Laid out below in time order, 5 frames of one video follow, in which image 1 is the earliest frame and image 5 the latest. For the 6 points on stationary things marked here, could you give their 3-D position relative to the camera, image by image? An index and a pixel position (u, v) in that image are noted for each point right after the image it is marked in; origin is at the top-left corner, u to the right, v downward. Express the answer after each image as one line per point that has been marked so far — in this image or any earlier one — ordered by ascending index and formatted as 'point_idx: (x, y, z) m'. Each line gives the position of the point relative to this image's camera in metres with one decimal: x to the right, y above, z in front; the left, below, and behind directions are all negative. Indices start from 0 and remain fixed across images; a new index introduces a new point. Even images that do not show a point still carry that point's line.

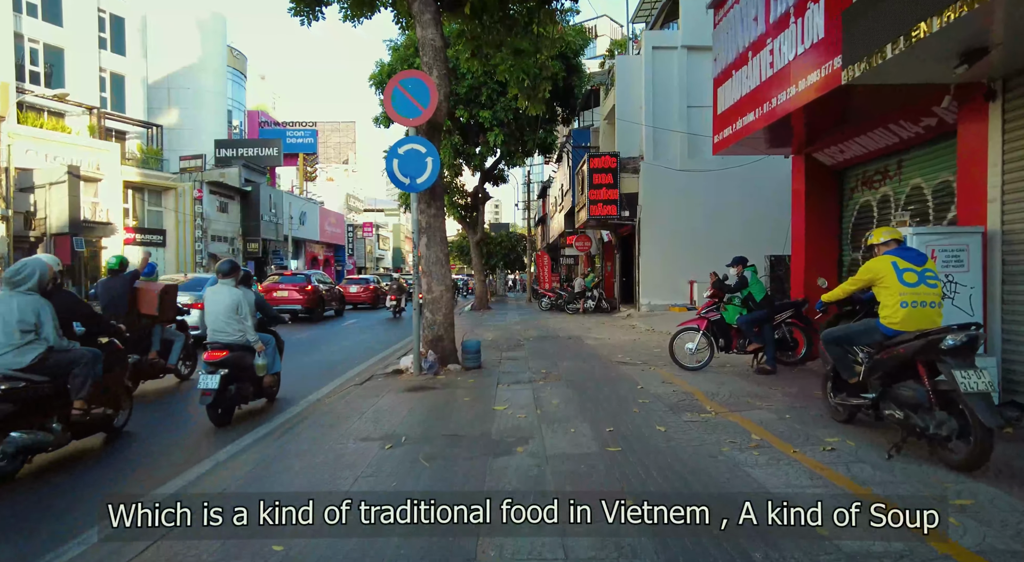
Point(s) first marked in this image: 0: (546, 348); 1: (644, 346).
0: (+0.7, -1.3, +11.9) m
1: (+2.6, -1.3, +11.9) m
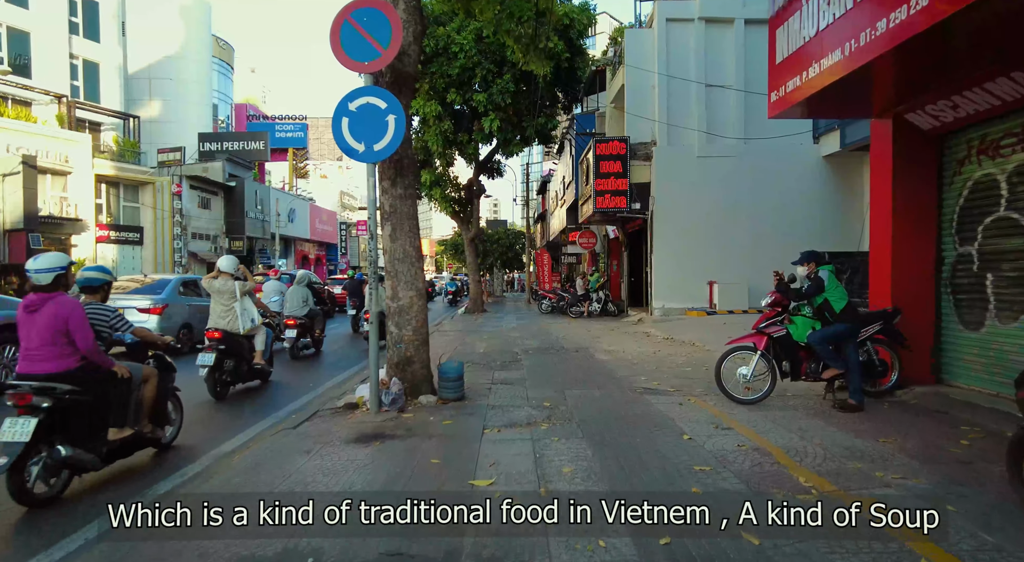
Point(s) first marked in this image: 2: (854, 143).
0: (+0.6, -1.4, +9.8) m
1: (+2.6, -1.4, +9.7) m
2: (+9.4, +3.8, +16.1) m
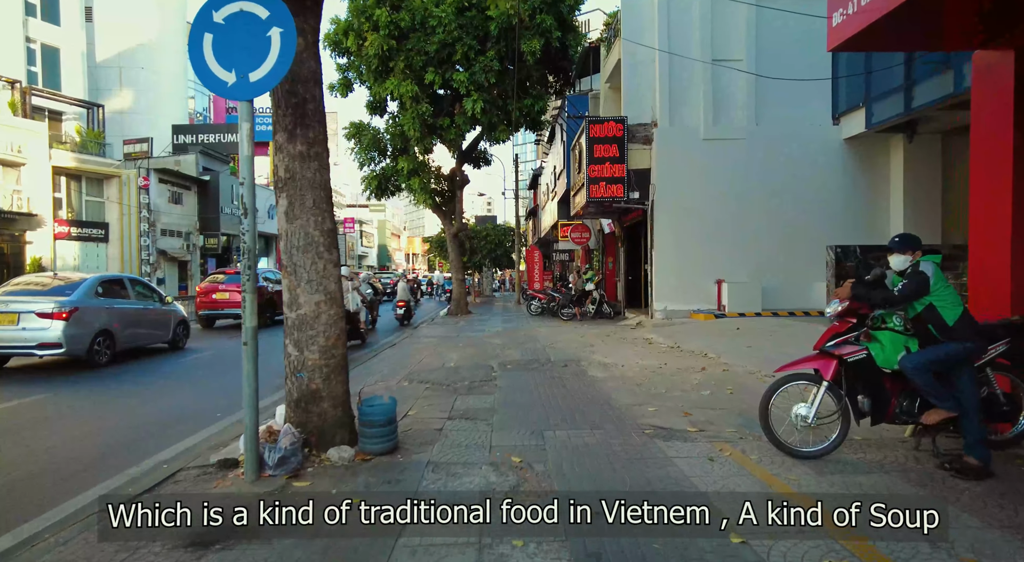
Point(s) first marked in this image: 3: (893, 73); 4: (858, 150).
0: (+0.2, -1.4, +7.7) m
1: (+2.2, -1.3, +7.7) m
2: (+8.9, +3.8, +14.1) m
3: (+8.8, +4.8, +13.5) m
4: (+9.3, +3.5, +15.8) m
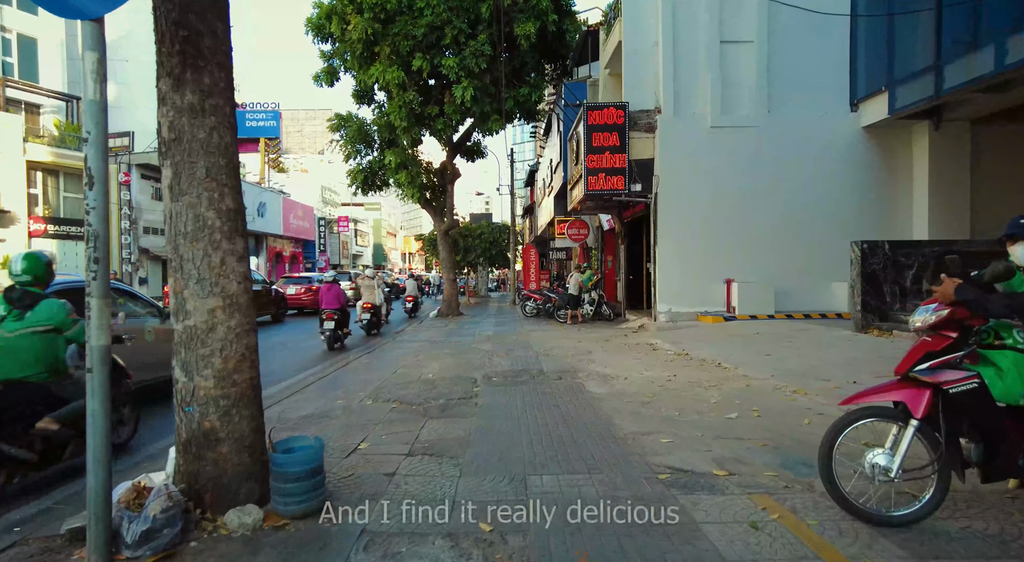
0: (0.0, -1.4, +6.5) m
1: (+2.0, -1.3, +6.5) m
2: (+8.7, +3.8, +12.9) m
3: (+8.6, +4.8, +12.3) m
4: (+9.1, +3.5, +14.6) m
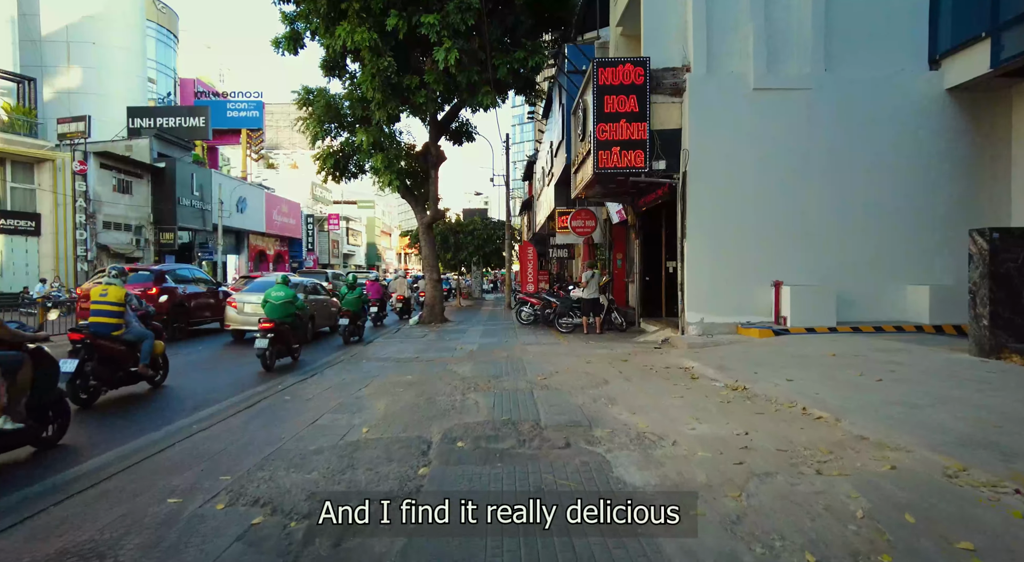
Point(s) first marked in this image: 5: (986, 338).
0: (-0.2, -1.4, +3.4) m
1: (+1.8, -1.4, +3.4) m
2: (+8.5, +3.7, +9.9) m
3: (+8.4, +4.7, +9.2) m
4: (+9.0, +3.5, +11.5) m
5: (+6.1, -0.7, +7.5) m
